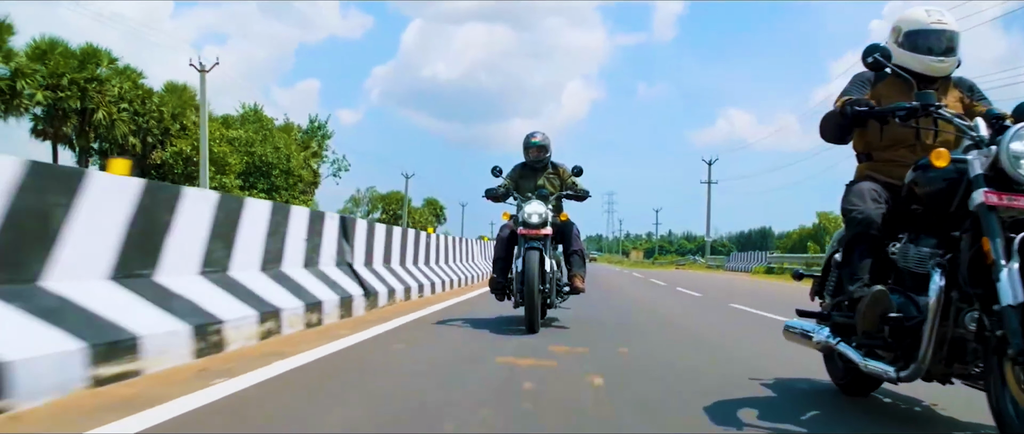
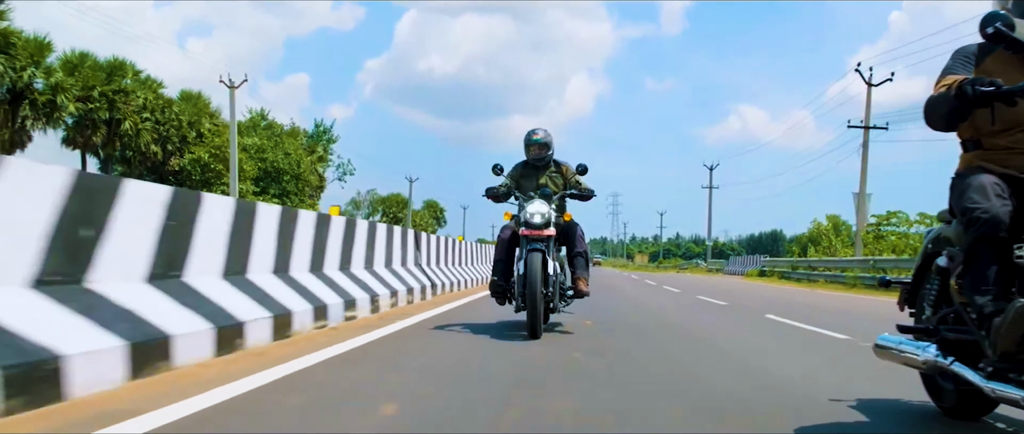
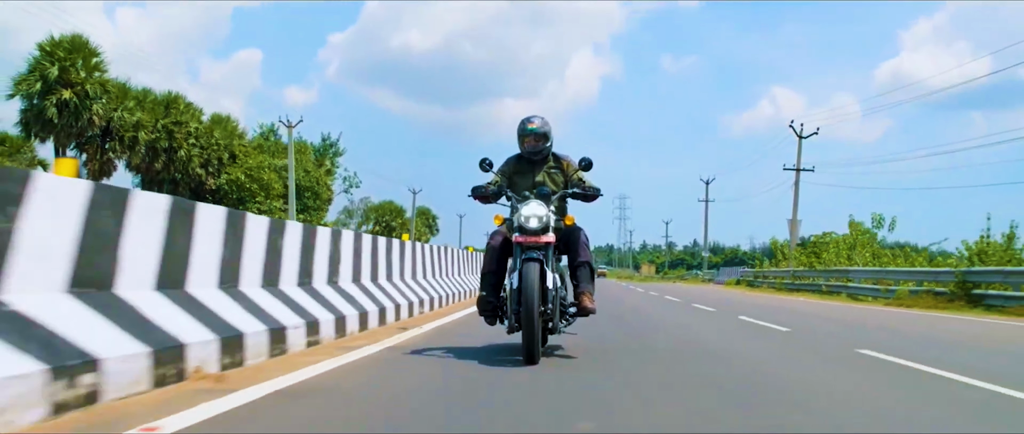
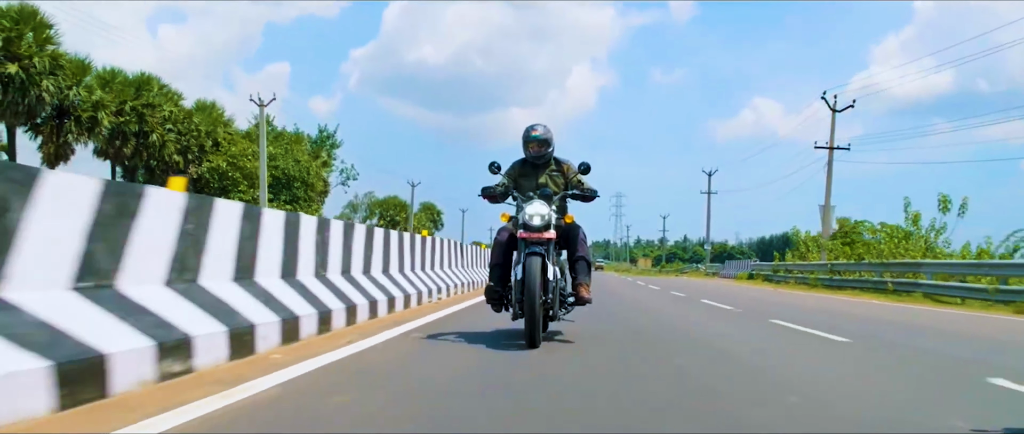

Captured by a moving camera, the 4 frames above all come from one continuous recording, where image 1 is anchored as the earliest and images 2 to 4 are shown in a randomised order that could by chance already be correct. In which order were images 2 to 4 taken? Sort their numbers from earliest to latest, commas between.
2, 4, 3
